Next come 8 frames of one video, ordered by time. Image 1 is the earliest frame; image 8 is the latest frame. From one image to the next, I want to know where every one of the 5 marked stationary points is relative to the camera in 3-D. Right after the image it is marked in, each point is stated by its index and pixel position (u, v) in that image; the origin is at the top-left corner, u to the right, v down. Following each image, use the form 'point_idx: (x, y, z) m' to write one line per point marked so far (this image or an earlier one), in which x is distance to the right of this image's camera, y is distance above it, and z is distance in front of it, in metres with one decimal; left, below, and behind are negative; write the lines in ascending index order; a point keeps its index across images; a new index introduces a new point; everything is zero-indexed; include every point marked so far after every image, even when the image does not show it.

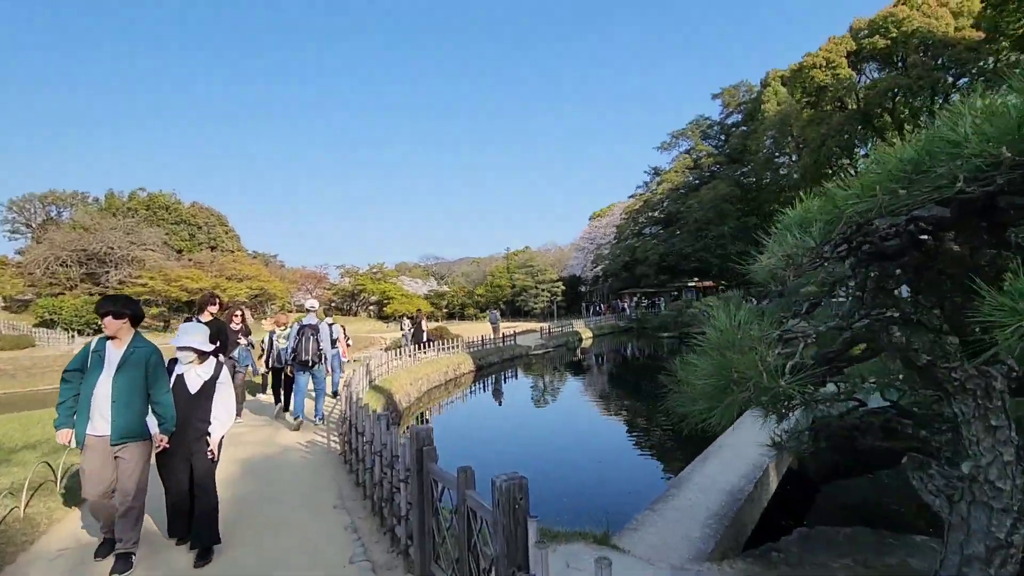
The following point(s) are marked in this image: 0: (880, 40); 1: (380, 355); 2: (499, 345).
0: (+15.7, +10.6, +22.5) m
1: (-2.9, -1.5, +11.7) m
2: (-0.5, -1.9, +18.2) m
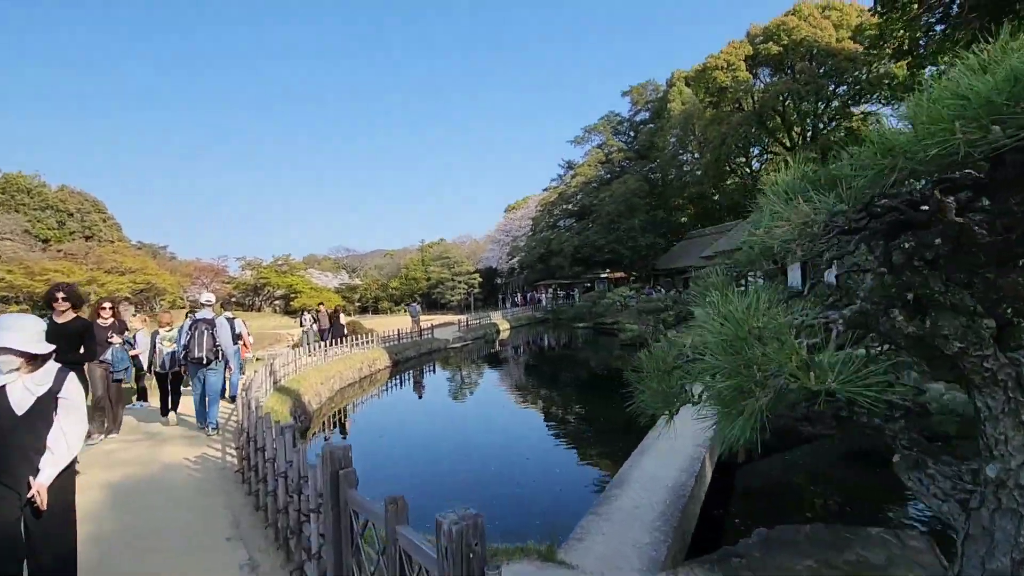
0: (+12.0, +11.1, +24.2) m
1: (-4.5, -1.3, +10.8) m
2: (-3.2, -1.7, +17.6) m
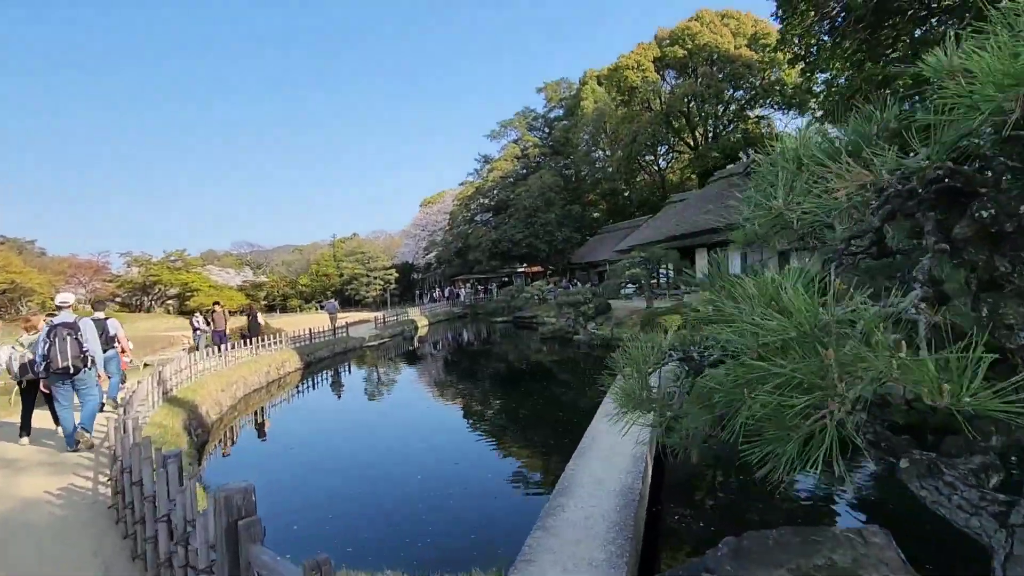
0: (+8.1, +11.5, +25.3) m
1: (-6.0, -1.3, +9.6) m
2: (-5.7, -1.5, +16.6) m
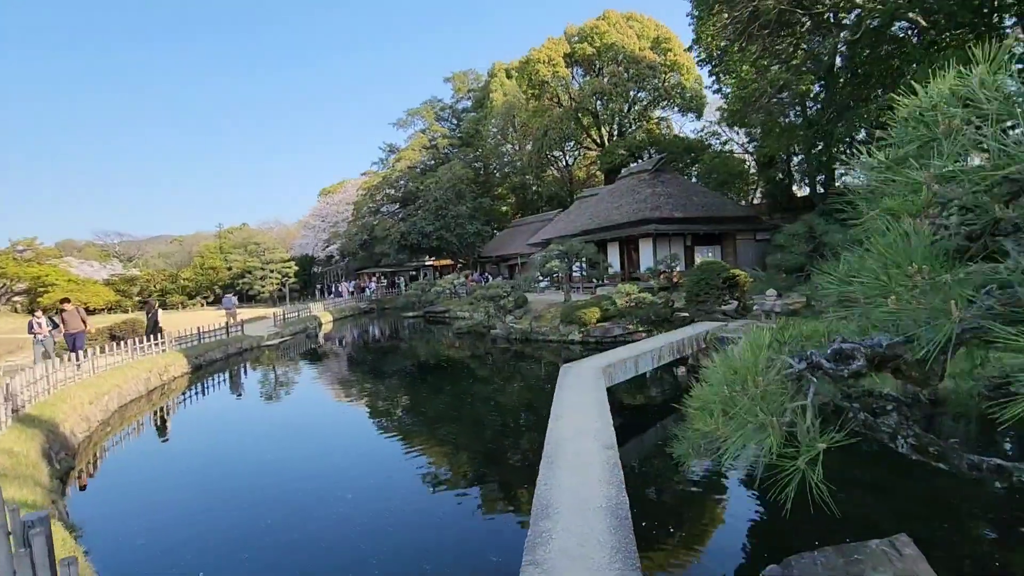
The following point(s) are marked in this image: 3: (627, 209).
0: (+3.9, +11.8, +25.8) m
1: (-7.2, -1.2, +8.1) m
2: (-8.2, -1.4, +15.0) m
3: (+3.5, +2.4, +16.1) m
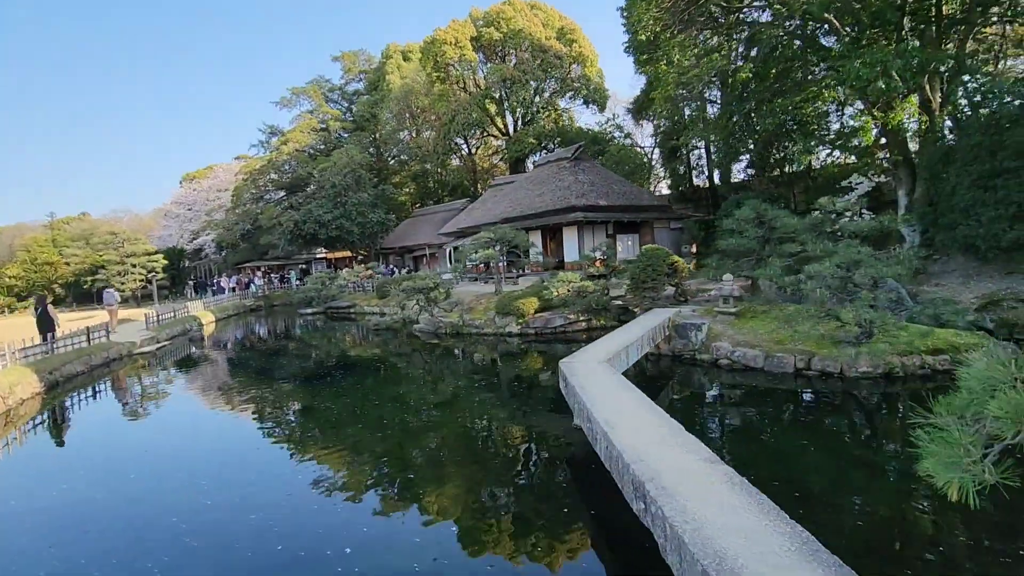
0: (-0.7, +12.2, +25.2) m
1: (-7.6, -1.2, +5.7) m
2: (-10.0, -1.3, +12.2) m
3: (+1.2, +2.7, +15.8) m
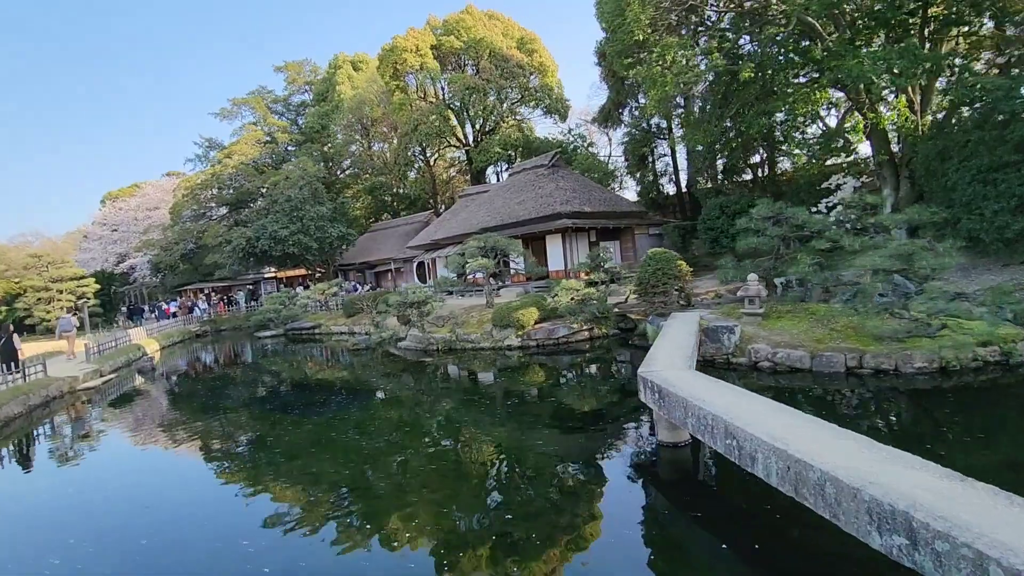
0: (-2.5, +11.6, +24.8) m
1: (-6.9, -1.5, +4.3) m
2: (-9.9, -1.9, +10.5) m
3: (+0.6, +2.4, +15.3) m
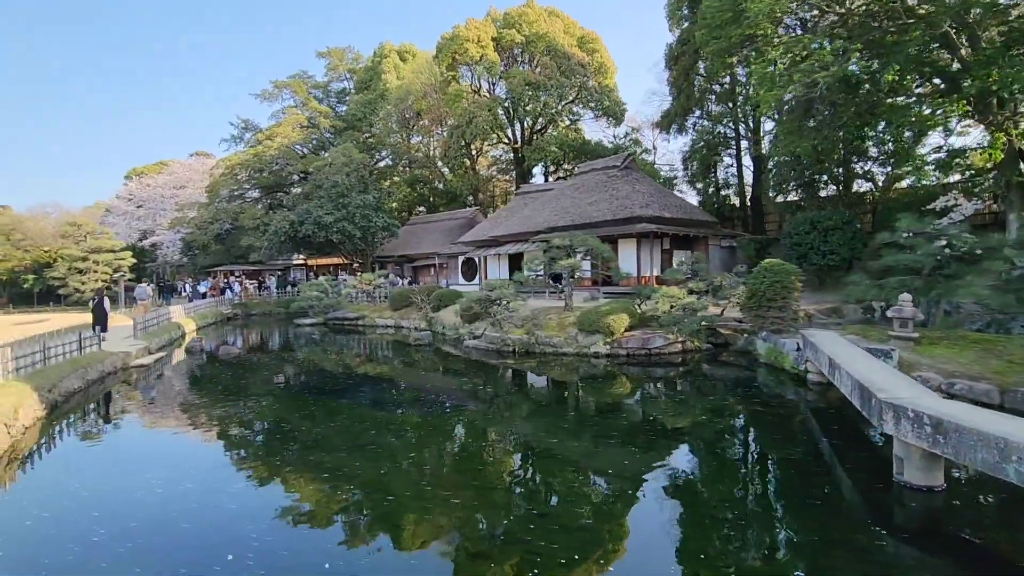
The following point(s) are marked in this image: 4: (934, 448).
0: (+0.2, +11.6, +24.1) m
1: (-5.2, -1.0, +3.6) m
2: (-8.3, -1.2, +9.8) m
3: (+2.6, +2.2, +14.6) m
4: (+2.9, -1.1, +3.7) m
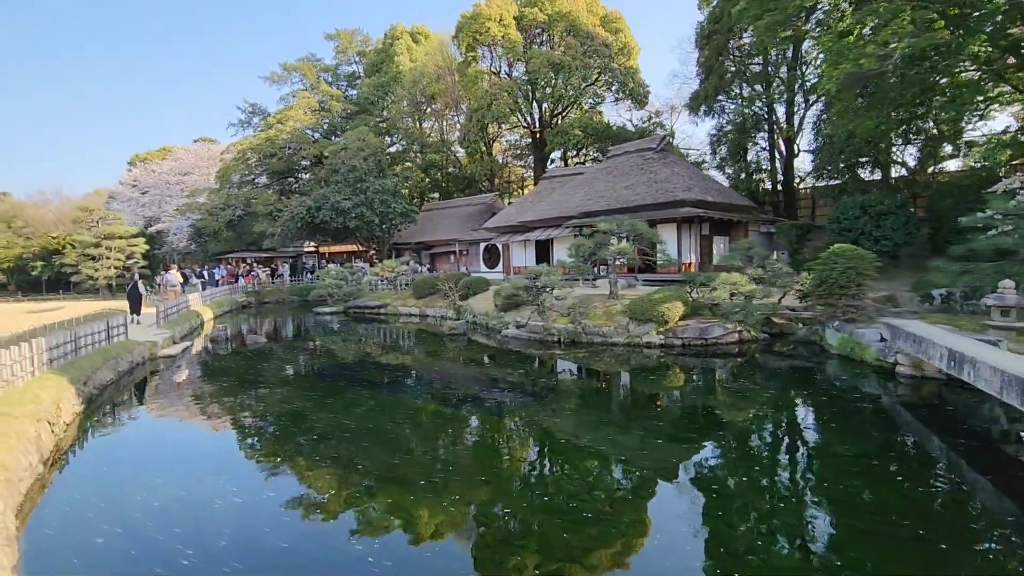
0: (+1.1, +12.1, +23.3) m
1: (-4.3, -0.9, +3.0) m
2: (-7.4, -1.0, +9.3) m
3: (+3.5, +2.6, +14.0) m
4: (+3.8, -1.0, +3.1) m
